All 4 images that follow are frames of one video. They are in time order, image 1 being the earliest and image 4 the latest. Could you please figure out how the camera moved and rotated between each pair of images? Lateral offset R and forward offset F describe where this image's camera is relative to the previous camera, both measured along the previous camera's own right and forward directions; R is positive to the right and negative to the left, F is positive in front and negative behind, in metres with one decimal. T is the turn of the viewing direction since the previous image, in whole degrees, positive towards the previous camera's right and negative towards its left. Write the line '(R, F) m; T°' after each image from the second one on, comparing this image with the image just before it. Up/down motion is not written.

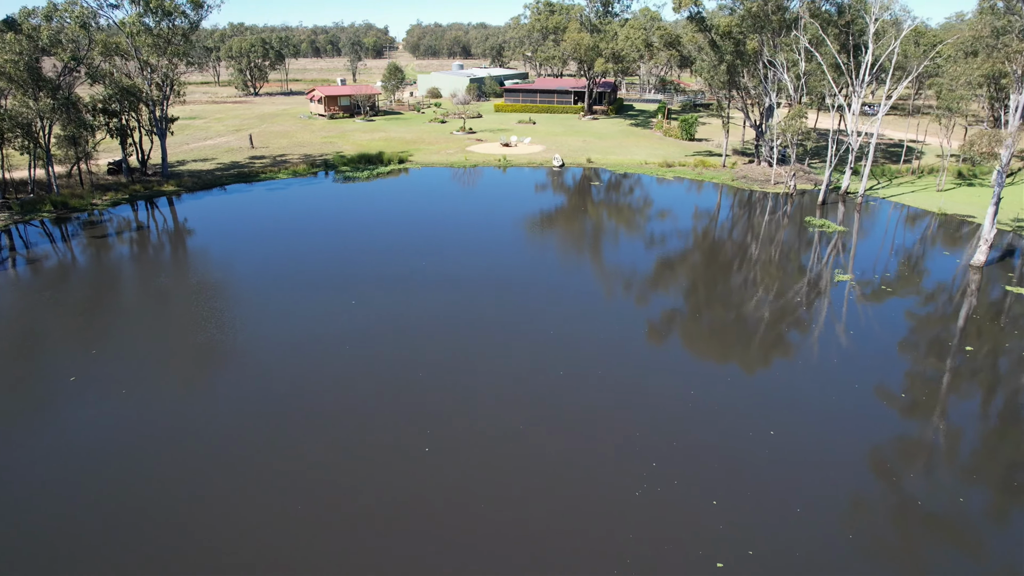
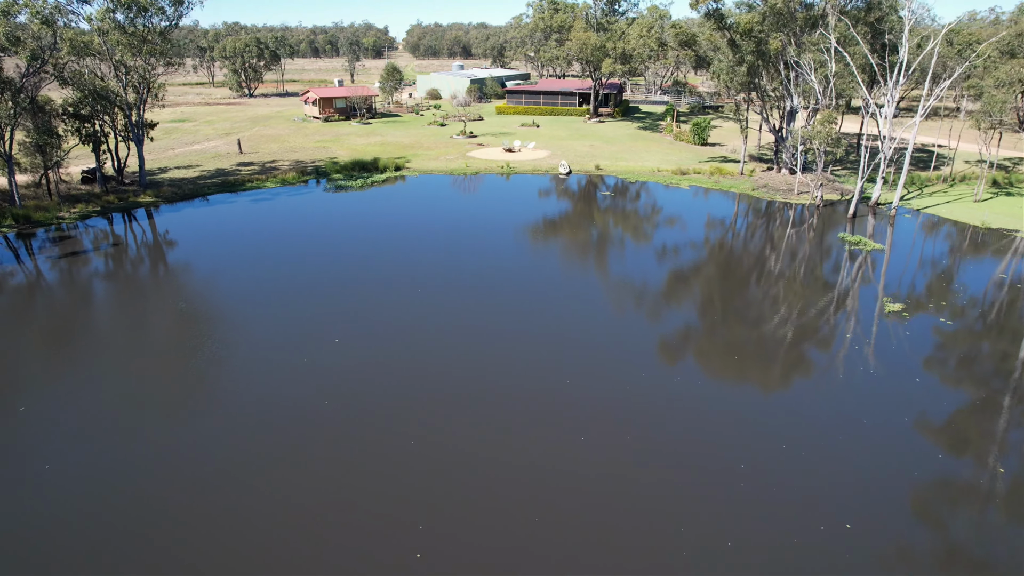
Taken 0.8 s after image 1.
(-0.1, +1.3) m; 0°
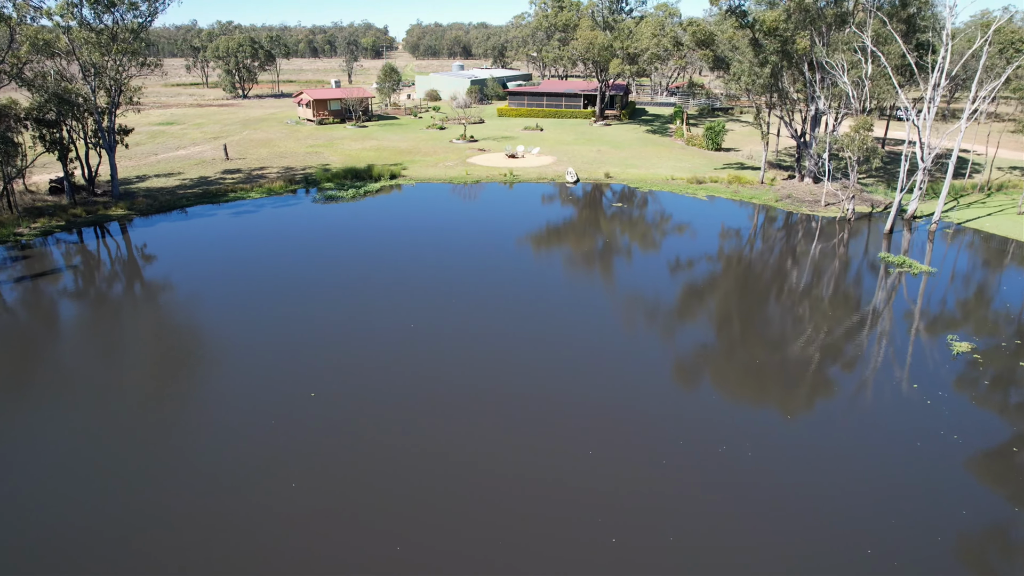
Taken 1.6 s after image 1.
(-0.1, +1.3) m; 0°
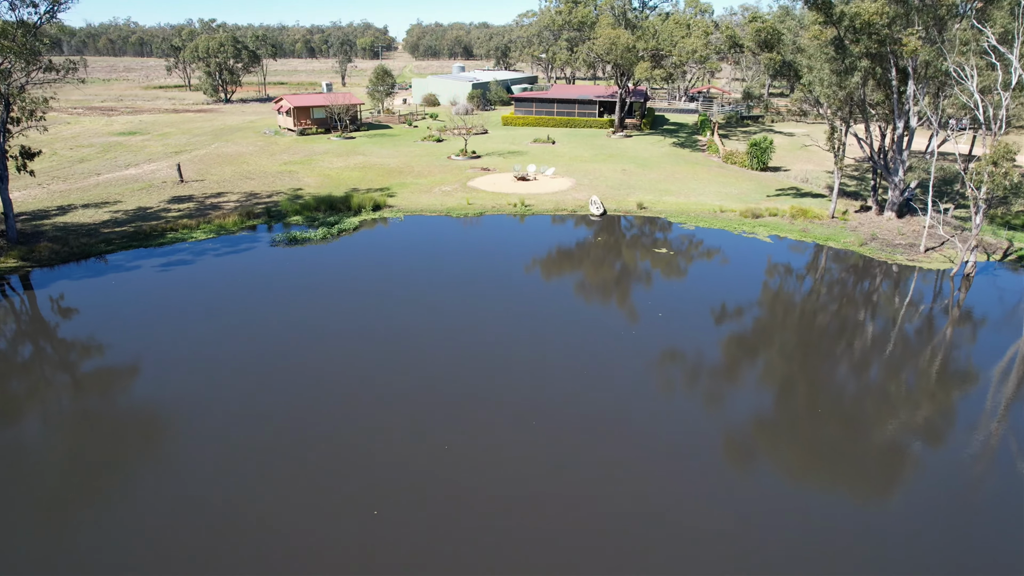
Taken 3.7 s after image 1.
(-0.3, +3.6) m; 0°
